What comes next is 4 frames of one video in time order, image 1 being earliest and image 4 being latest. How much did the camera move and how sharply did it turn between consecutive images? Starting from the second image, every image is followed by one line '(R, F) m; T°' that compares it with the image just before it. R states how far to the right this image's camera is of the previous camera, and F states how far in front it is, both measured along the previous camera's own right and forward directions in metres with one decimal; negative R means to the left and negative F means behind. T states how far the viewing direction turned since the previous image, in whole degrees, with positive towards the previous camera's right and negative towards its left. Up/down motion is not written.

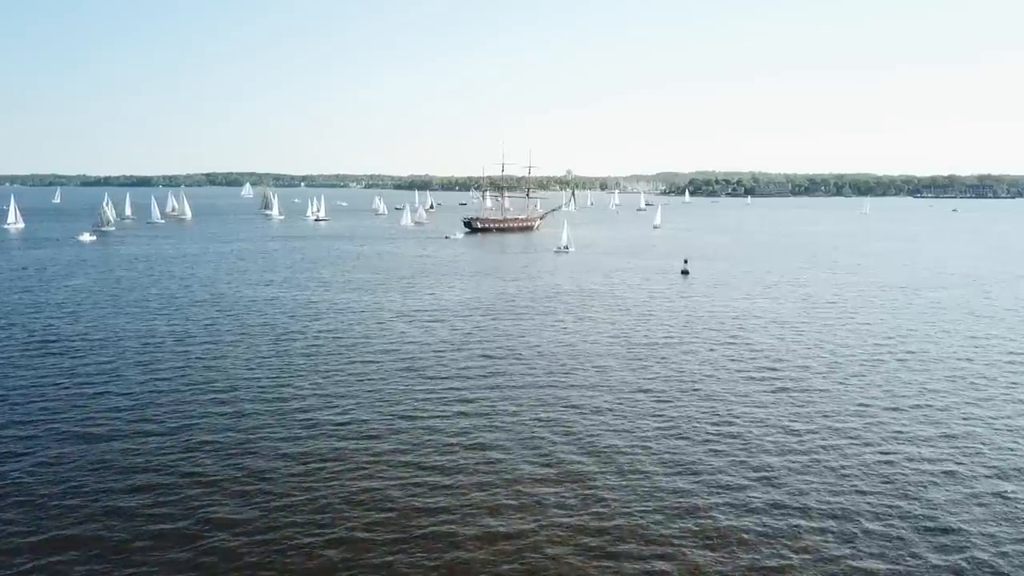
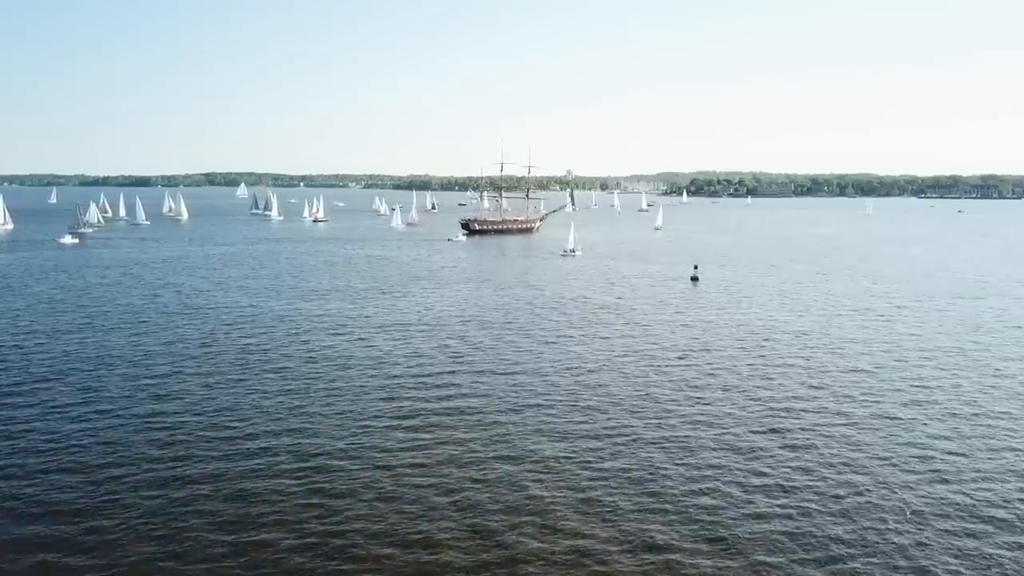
(+0.1, +3.8) m; 0°
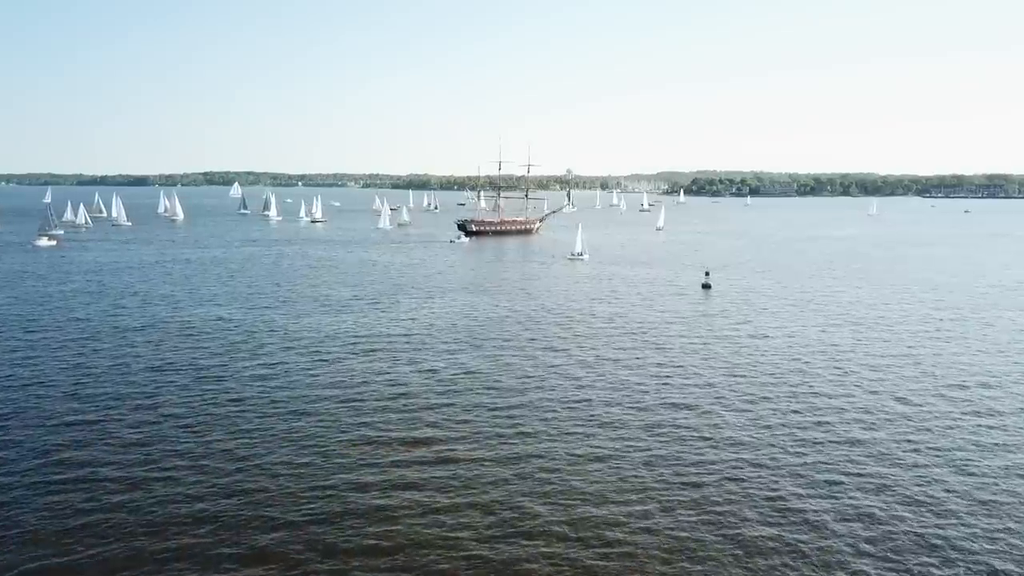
(+0.2, +4.6) m; 0°
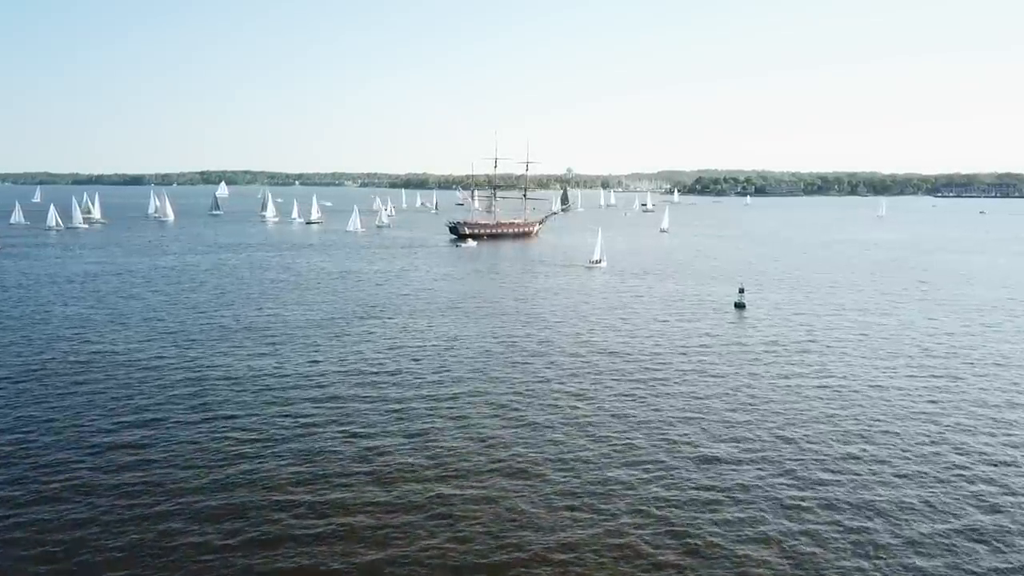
(+0.3, +9.6) m; 0°
